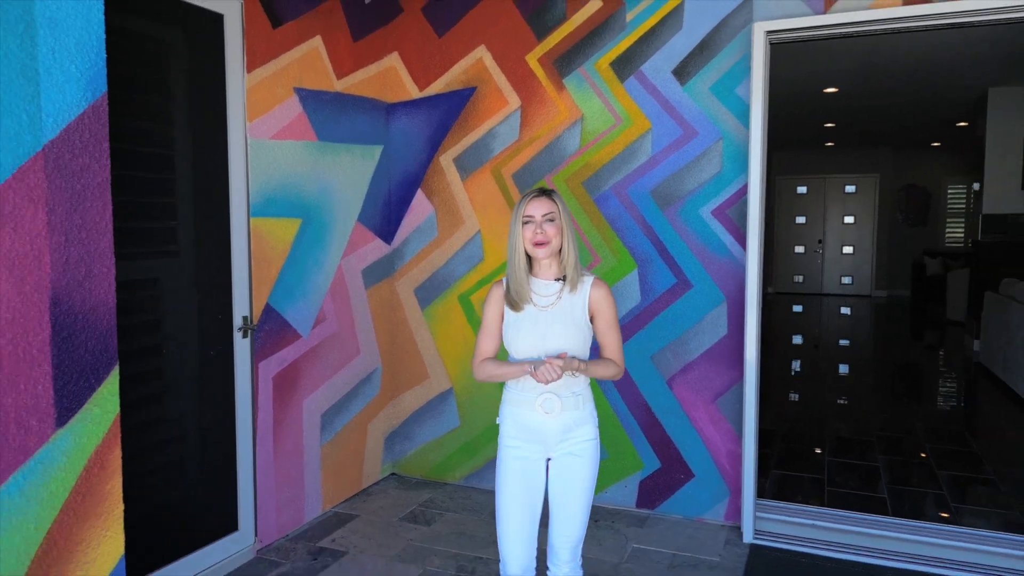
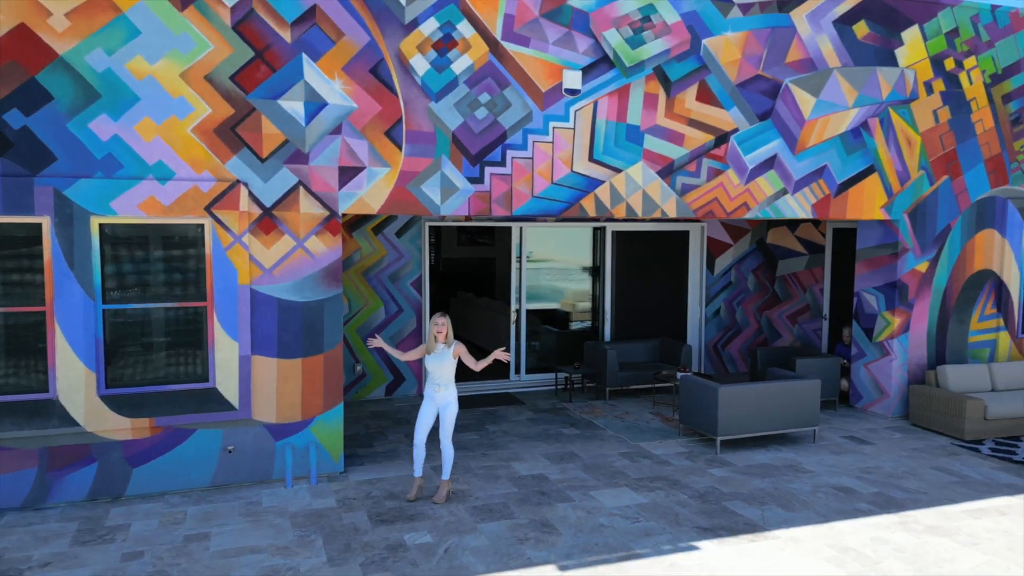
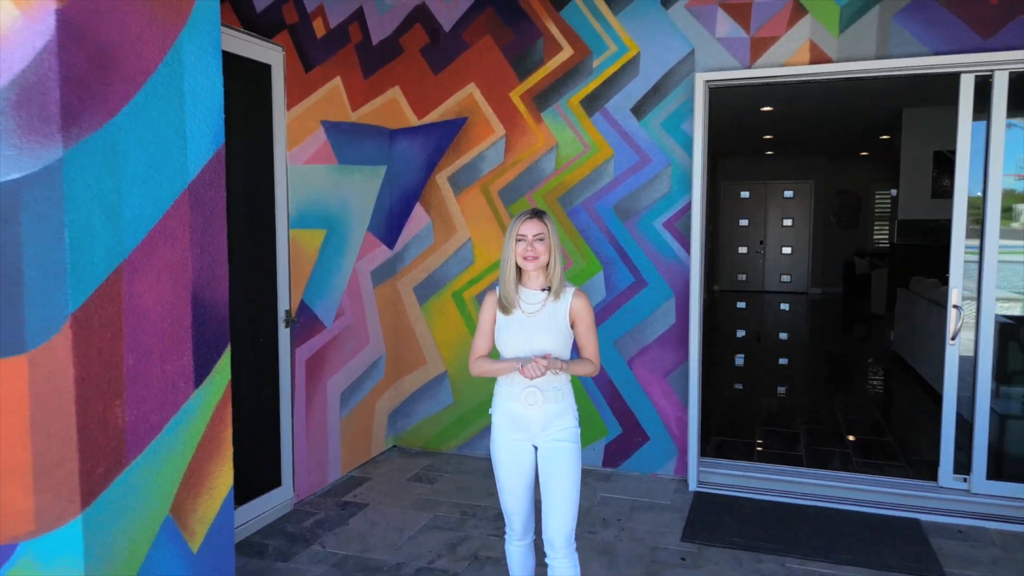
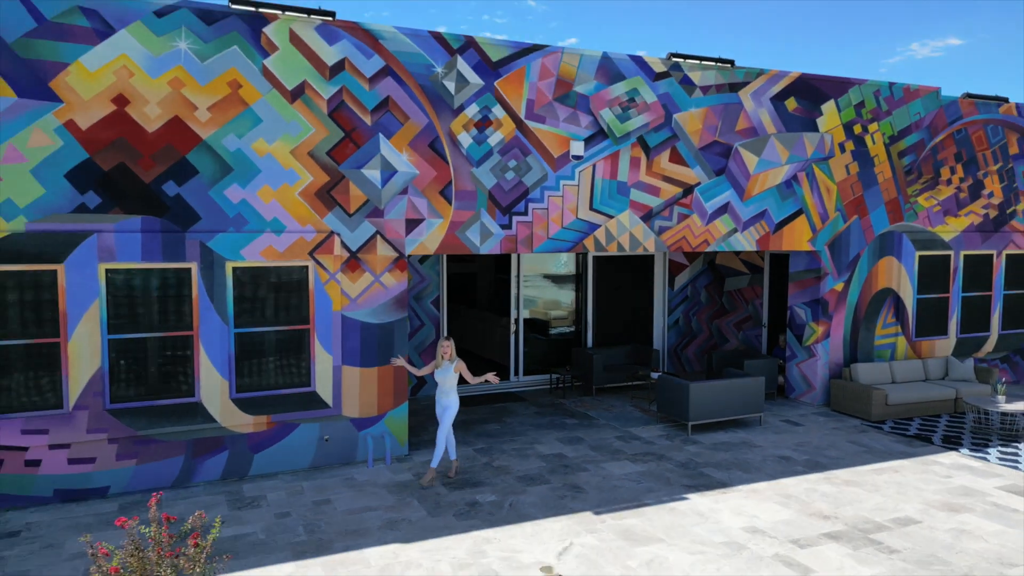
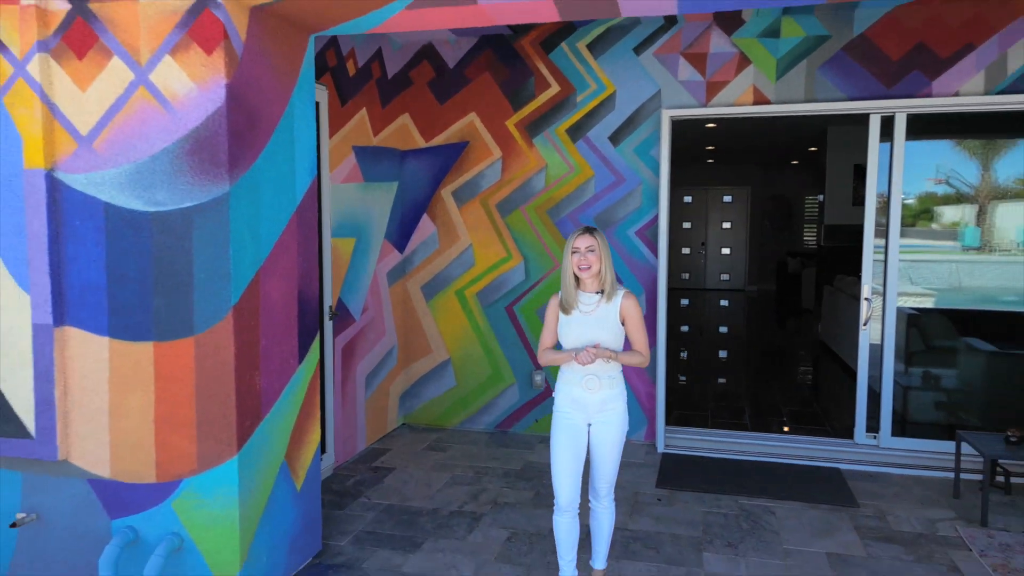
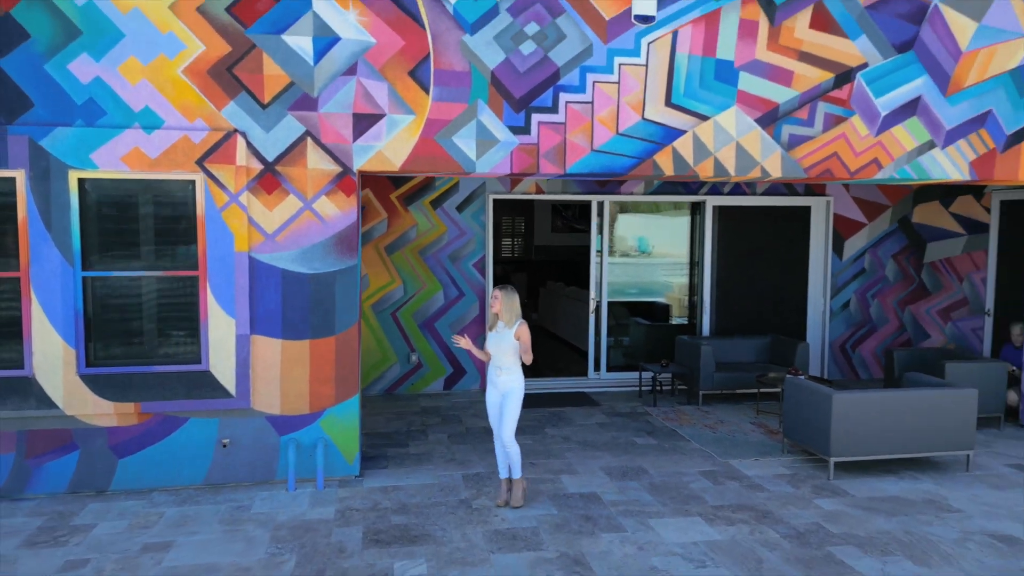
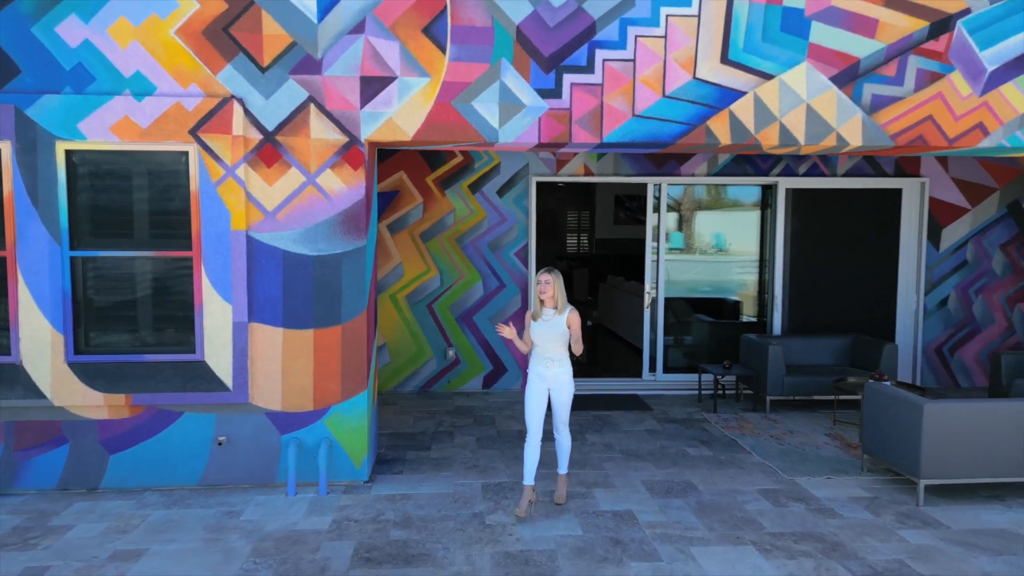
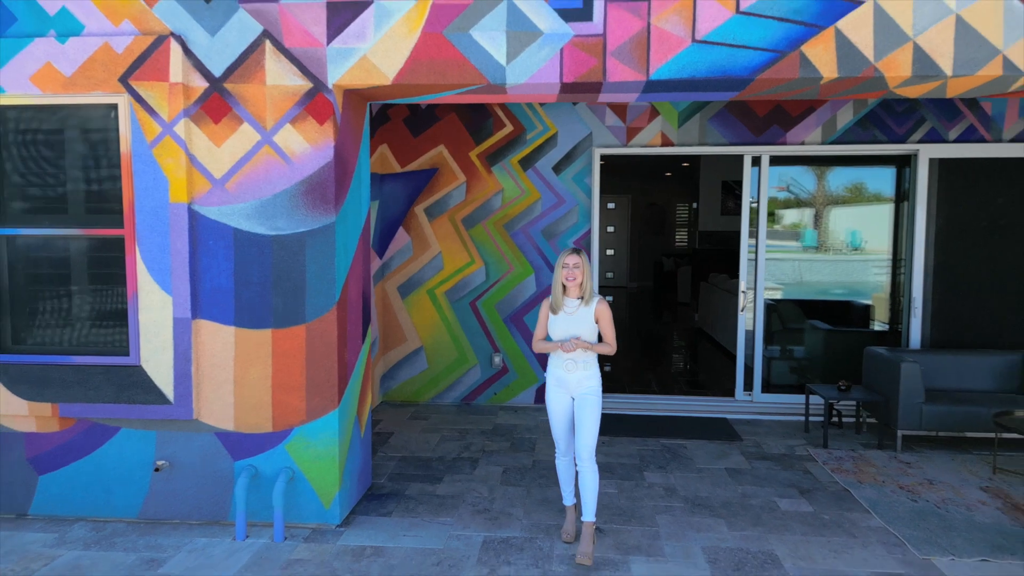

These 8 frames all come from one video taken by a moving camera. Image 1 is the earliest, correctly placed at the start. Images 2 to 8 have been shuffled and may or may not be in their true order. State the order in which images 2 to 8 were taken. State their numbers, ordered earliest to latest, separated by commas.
3, 5, 8, 7, 6, 2, 4
